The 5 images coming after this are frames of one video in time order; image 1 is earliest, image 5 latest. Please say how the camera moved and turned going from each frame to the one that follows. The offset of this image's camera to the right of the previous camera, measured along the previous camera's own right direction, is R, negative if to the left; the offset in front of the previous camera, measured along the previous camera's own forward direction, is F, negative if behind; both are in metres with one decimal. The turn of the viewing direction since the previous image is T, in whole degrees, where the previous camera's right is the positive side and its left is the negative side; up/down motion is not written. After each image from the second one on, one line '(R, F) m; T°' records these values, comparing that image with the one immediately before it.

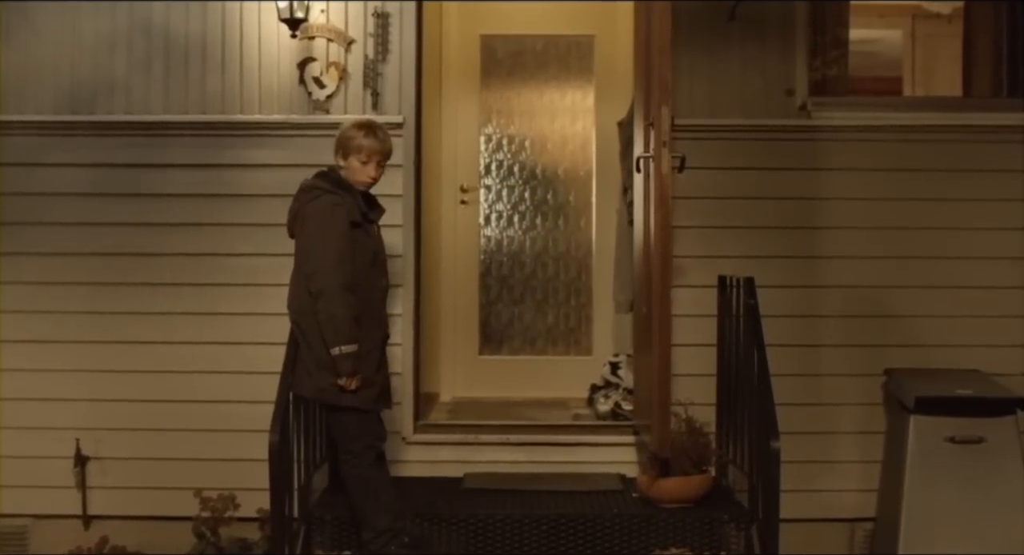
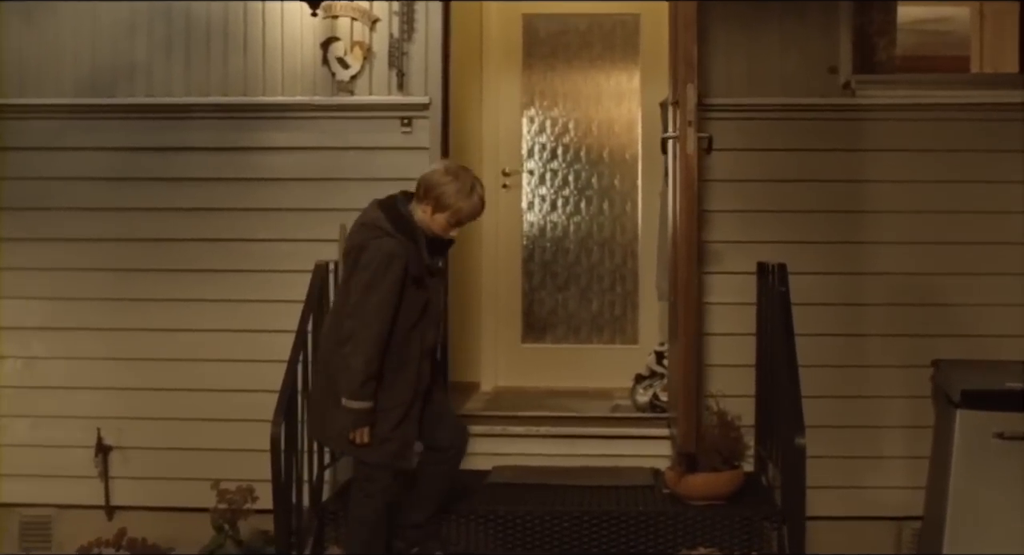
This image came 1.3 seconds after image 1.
(+0.2, +0.2) m; -3°
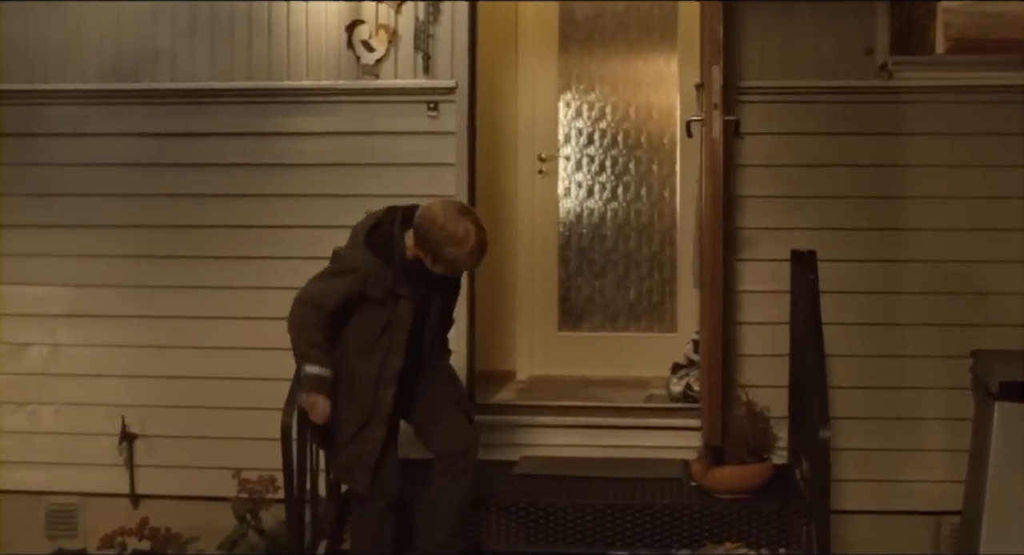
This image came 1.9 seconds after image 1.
(+0.1, +0.1) m; -2°
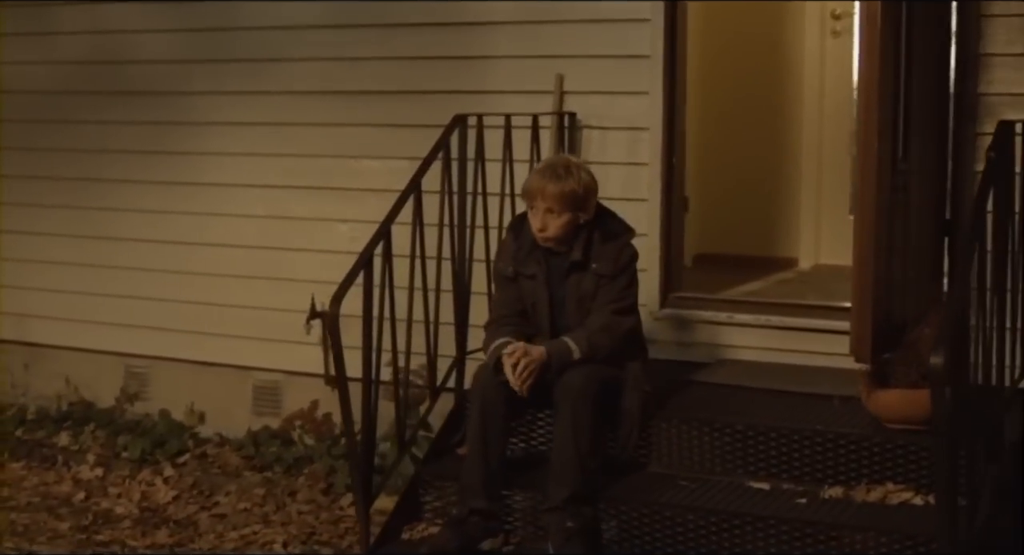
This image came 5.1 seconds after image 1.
(+1.0, +0.8) m; -20°
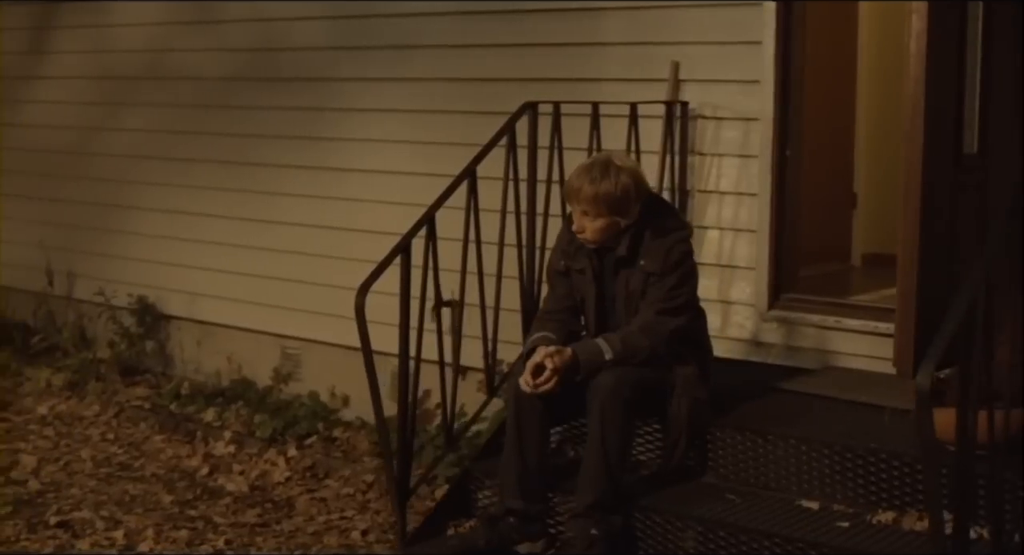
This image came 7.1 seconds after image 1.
(+0.7, +0.2) m; -13°
